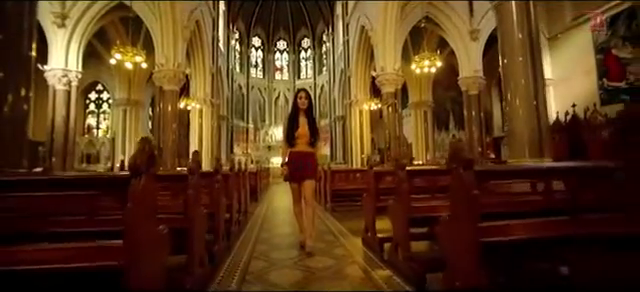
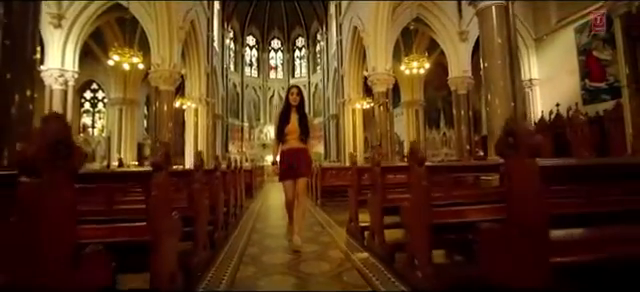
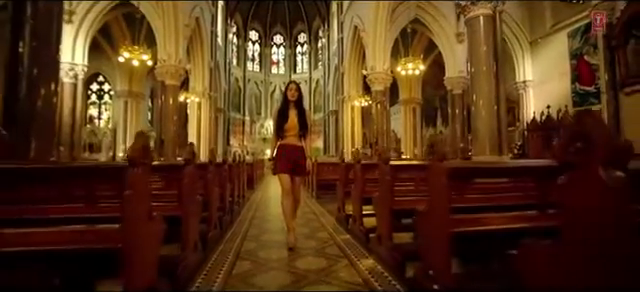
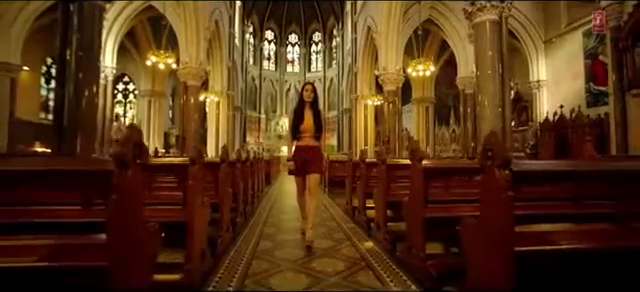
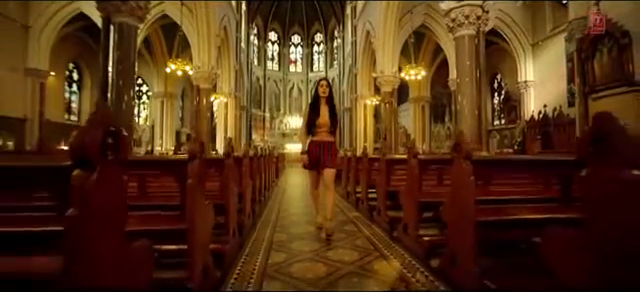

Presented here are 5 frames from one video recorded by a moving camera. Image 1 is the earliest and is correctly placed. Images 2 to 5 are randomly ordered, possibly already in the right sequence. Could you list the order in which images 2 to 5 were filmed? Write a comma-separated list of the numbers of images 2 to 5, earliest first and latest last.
2, 3, 4, 5
